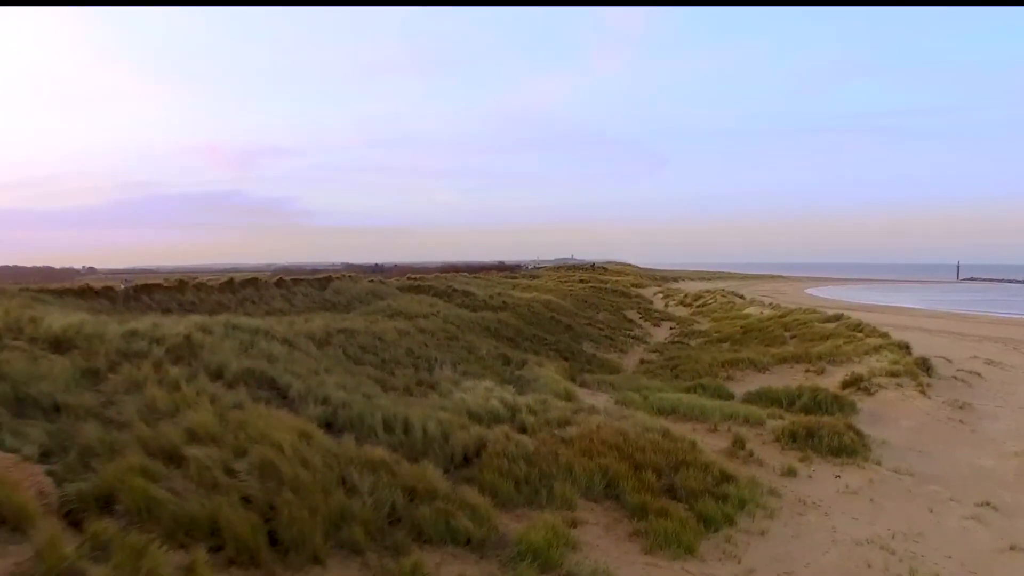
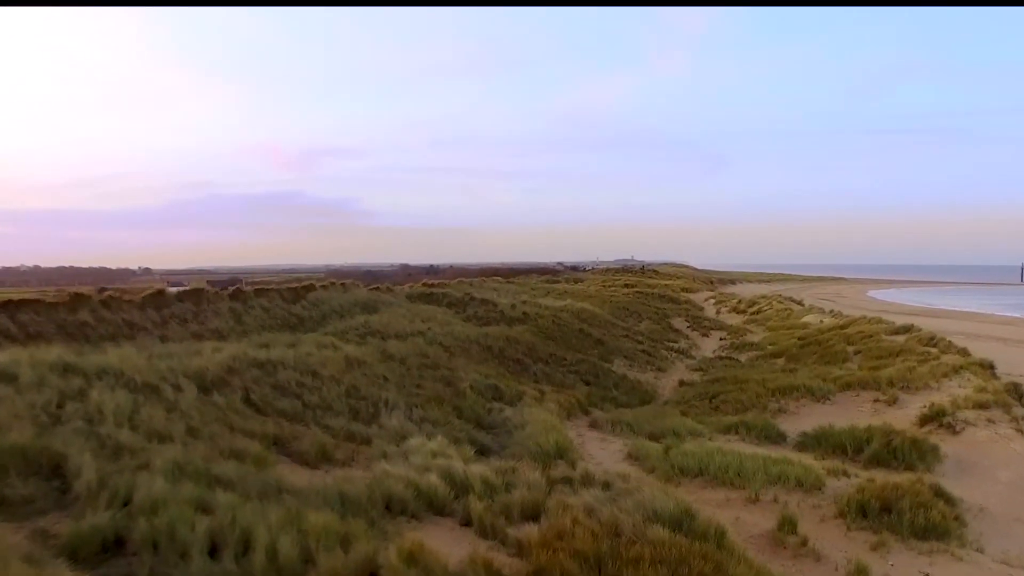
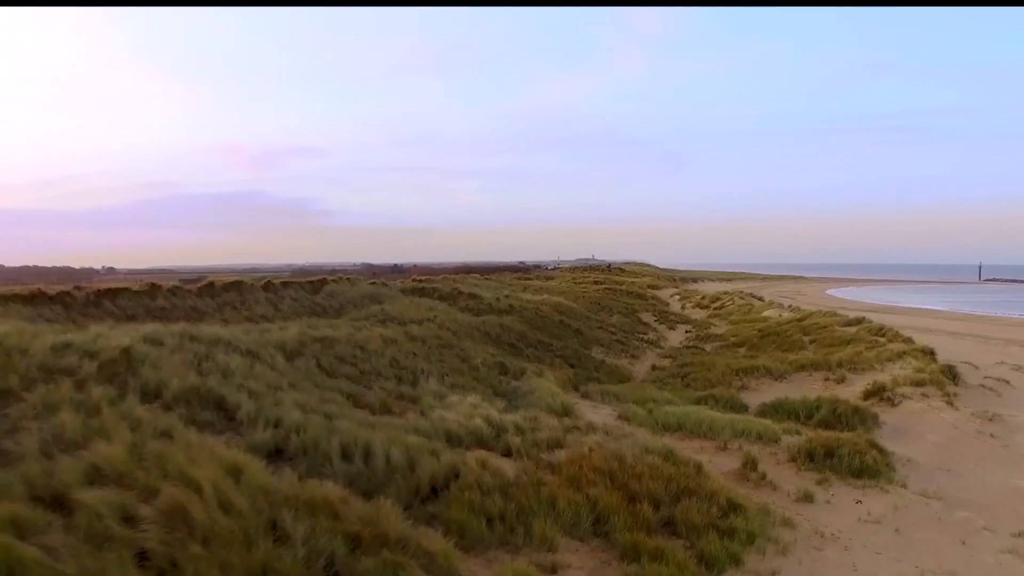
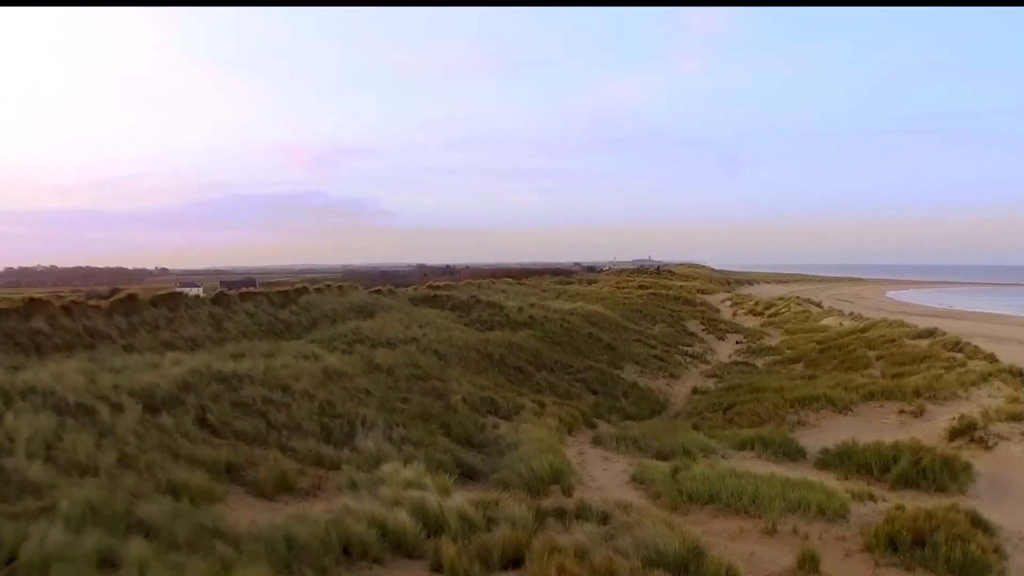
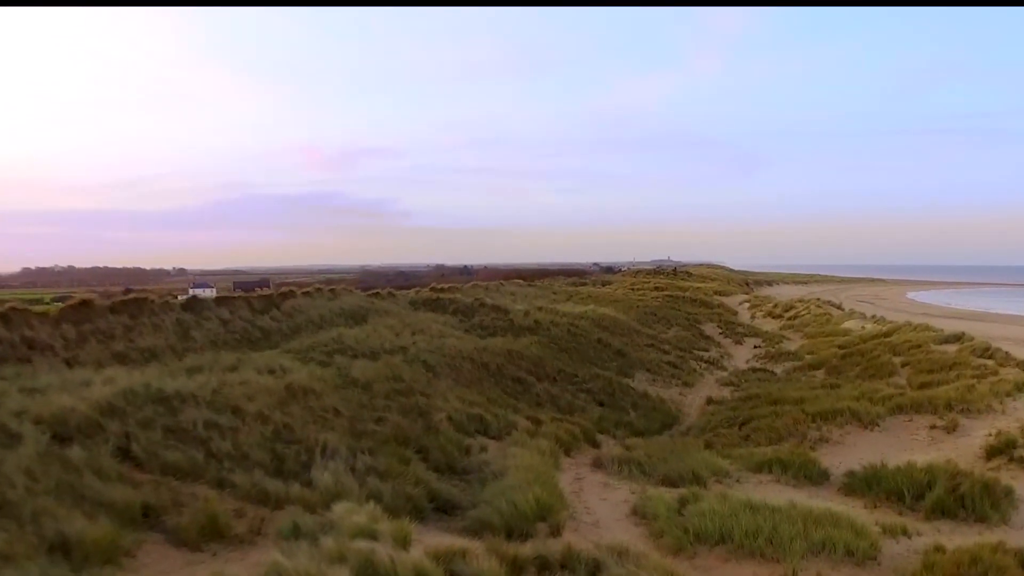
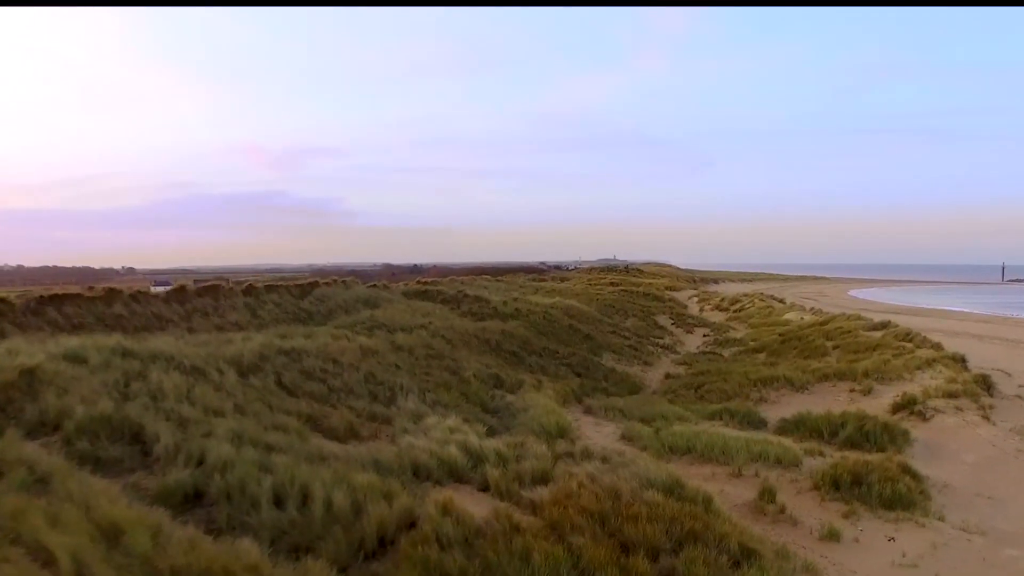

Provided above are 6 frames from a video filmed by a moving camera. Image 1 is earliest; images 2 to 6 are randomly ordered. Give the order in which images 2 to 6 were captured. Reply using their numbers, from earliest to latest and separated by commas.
3, 6, 2, 4, 5
